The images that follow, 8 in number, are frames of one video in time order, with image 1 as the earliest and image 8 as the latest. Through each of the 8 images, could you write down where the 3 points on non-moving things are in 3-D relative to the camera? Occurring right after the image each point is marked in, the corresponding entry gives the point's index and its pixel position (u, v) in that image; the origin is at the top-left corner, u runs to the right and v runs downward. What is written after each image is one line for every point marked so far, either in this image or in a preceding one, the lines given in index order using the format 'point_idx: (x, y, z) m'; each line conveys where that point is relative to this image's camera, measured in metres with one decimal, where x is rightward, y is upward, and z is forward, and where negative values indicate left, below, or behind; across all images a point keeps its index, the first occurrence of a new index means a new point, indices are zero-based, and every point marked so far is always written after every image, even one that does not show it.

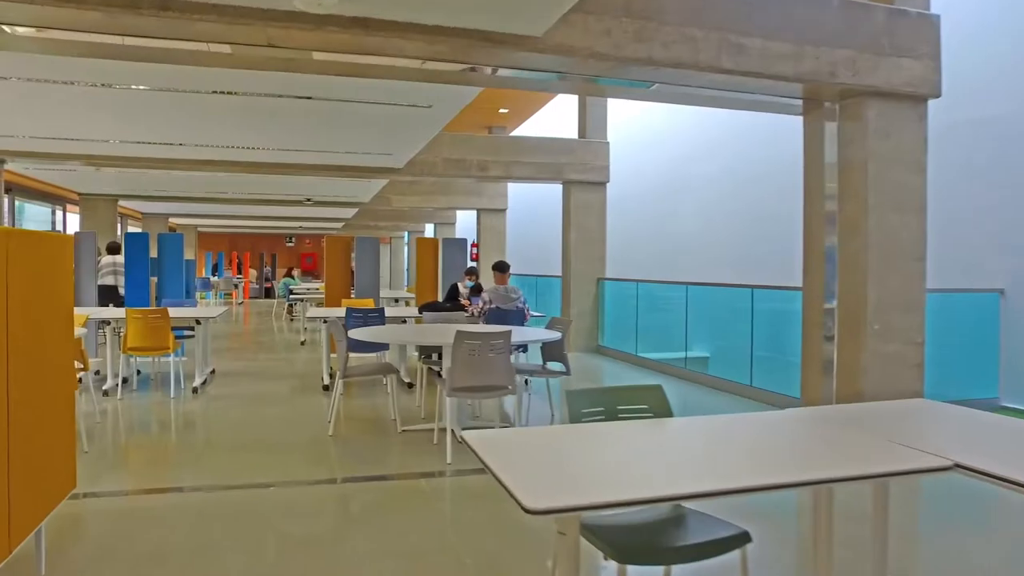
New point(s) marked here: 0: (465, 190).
0: (-0.7, +1.5, +12.6) m
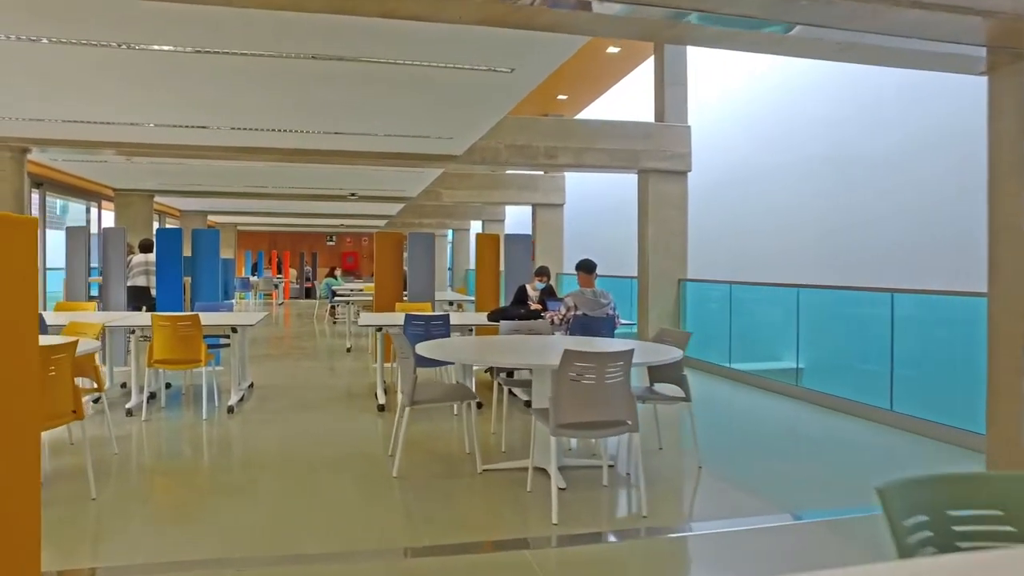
0: (+0.1, +1.5, +11.7) m
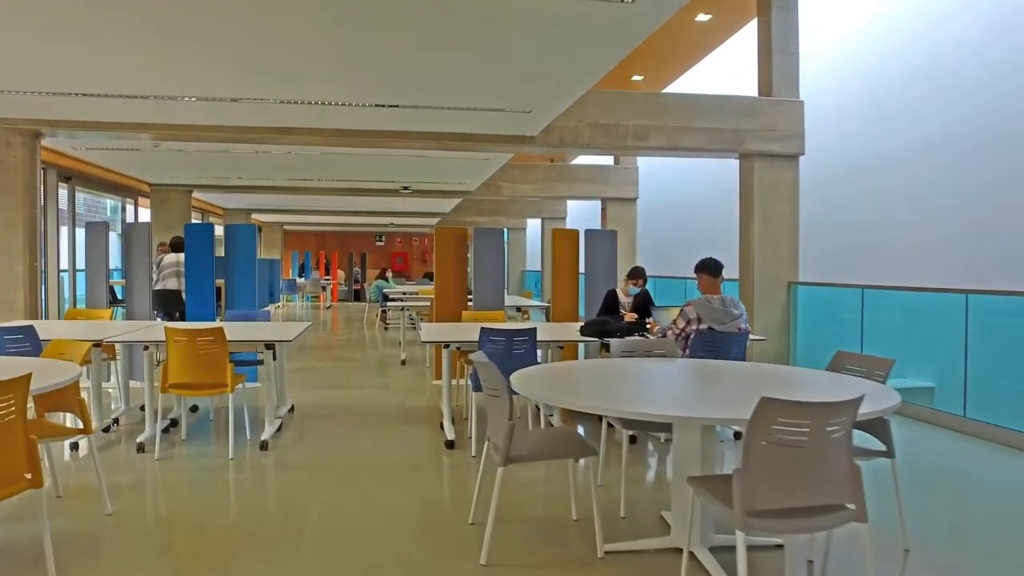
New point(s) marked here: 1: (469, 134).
0: (+1.0, +1.5, +10.6) m
1: (-0.3, +1.1, +6.0) m
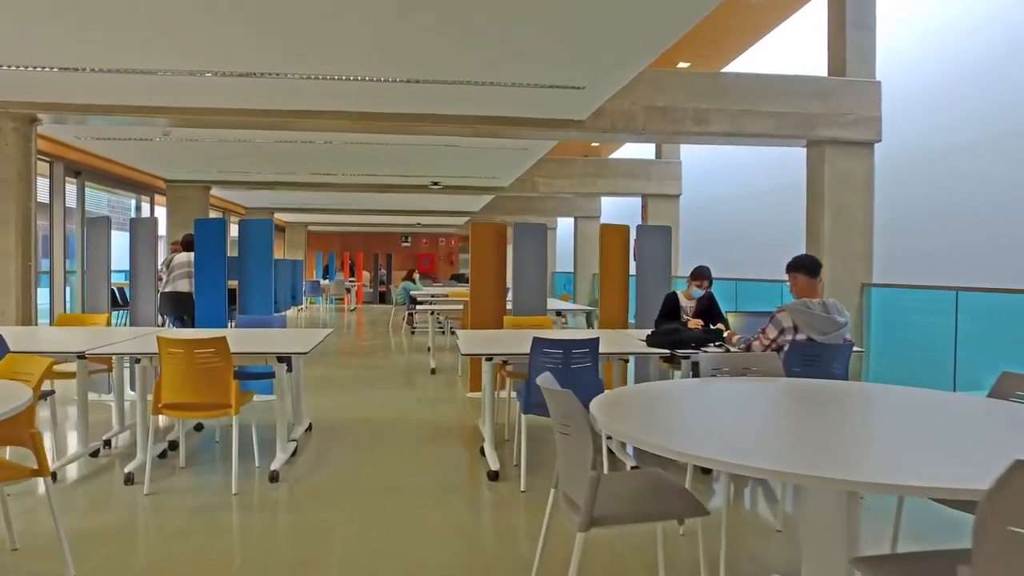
0: (+1.4, +1.4, +10.0) m
1: (0.0, +1.1, +5.3) m
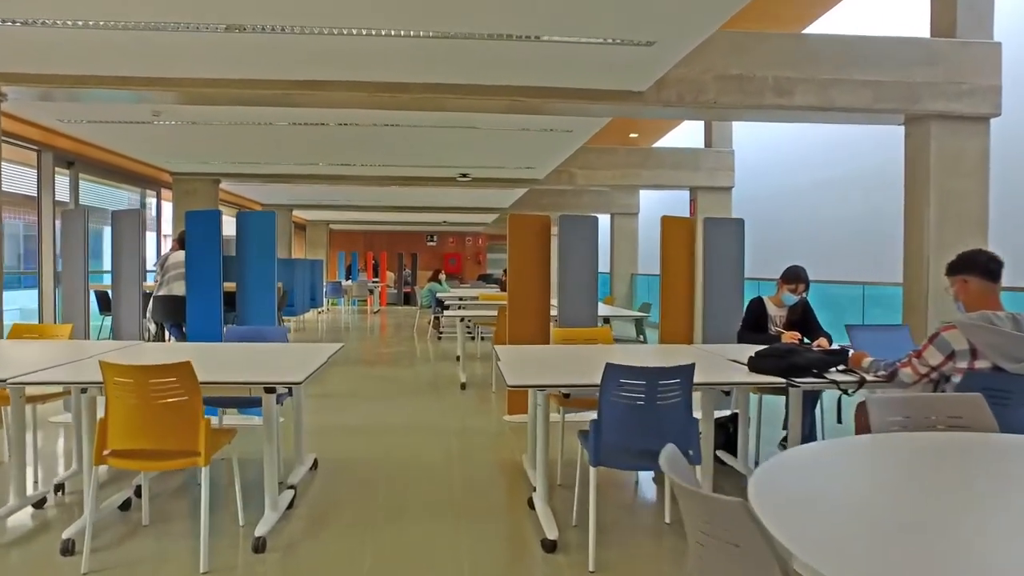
0: (+1.8, +1.4, +9.1) m
1: (+0.2, +1.1, +4.5) m
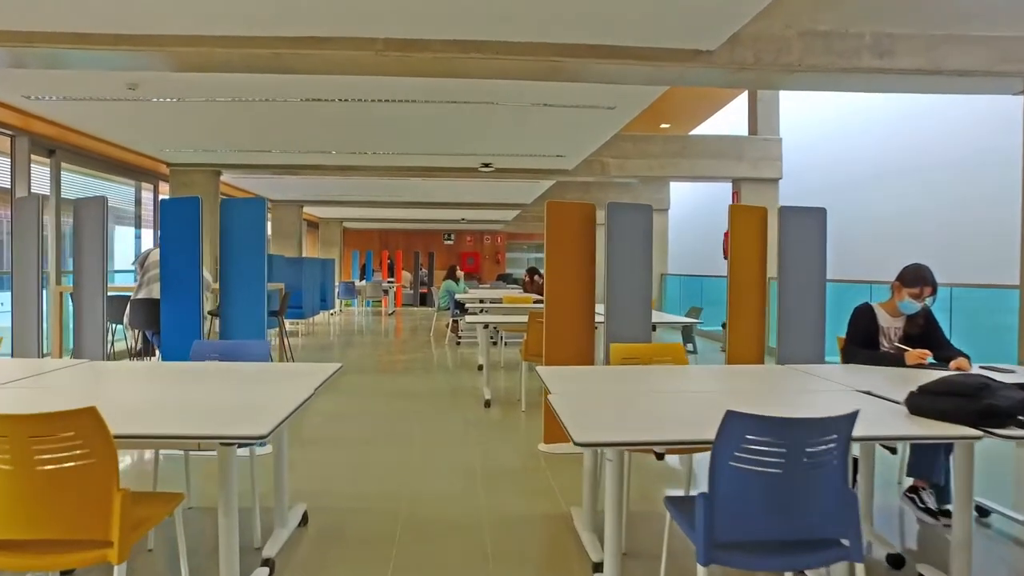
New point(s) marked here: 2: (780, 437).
0: (+2.1, +1.4, +8.2) m
1: (+0.4, +1.1, +3.7) m
2: (+0.5, -0.3, +1.6) m
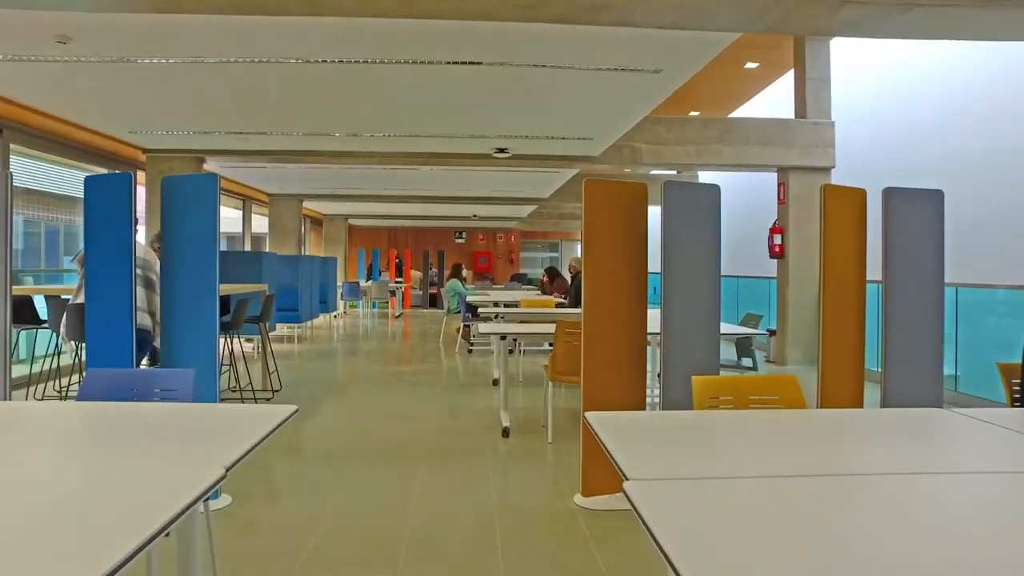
0: (+2.3, +1.4, +7.3) m
1: (+0.5, +1.1, +2.8) m
2: (+0.6, -0.3, +0.7) m
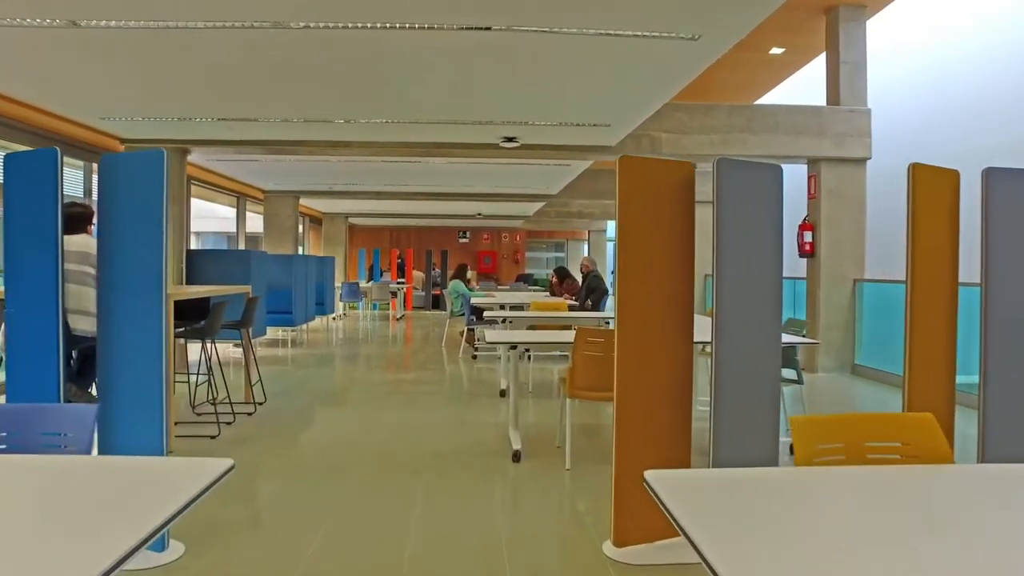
0: (+2.3, +1.4, +6.7) m
1: (+0.6, +1.1, +2.2) m
2: (+0.6, -0.3, +0.1) m
